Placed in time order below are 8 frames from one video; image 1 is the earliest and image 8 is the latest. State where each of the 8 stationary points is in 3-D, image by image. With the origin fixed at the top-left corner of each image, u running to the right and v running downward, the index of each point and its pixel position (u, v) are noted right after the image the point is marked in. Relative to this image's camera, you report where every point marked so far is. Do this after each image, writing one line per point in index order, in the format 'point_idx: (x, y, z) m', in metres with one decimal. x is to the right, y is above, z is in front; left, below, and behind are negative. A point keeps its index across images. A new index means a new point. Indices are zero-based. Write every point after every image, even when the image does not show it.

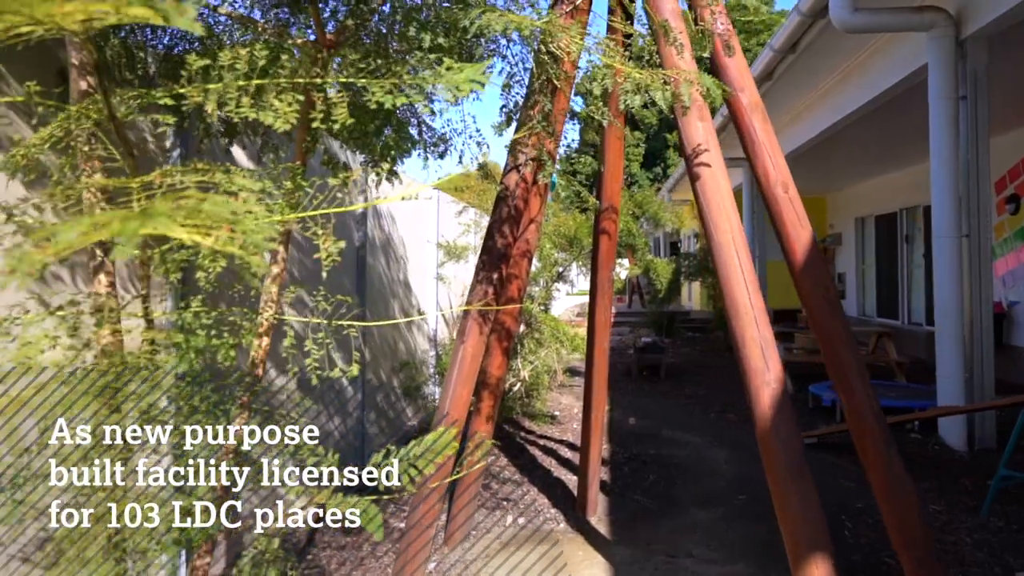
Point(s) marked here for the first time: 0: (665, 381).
0: (+1.7, -1.1, +9.8) m
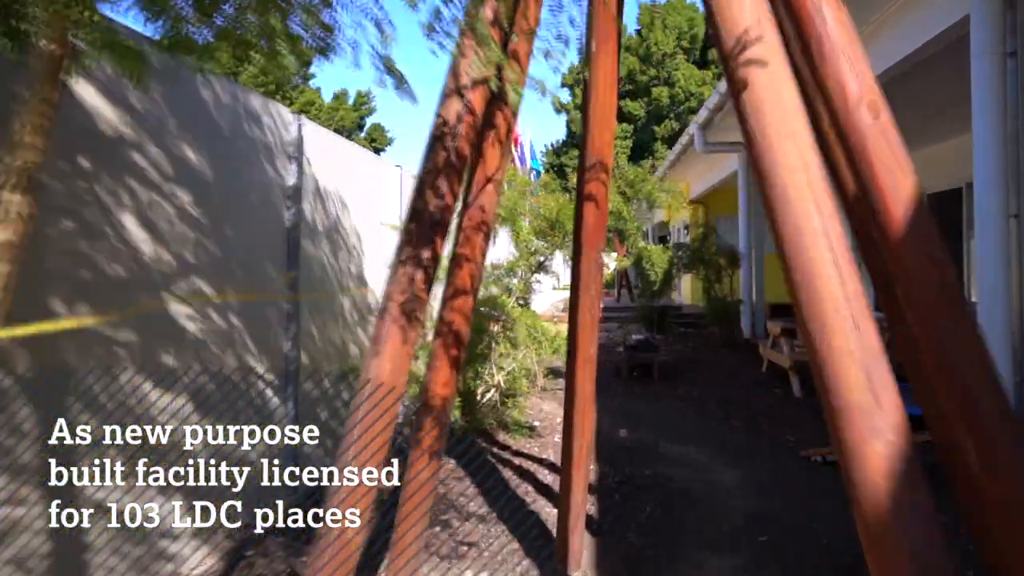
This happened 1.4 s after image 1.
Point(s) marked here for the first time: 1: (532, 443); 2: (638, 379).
0: (+1.4, -1.0, +9.0) m
1: (+0.1, -1.1, +6.0) m
2: (+1.3, -1.0, +9.2) m
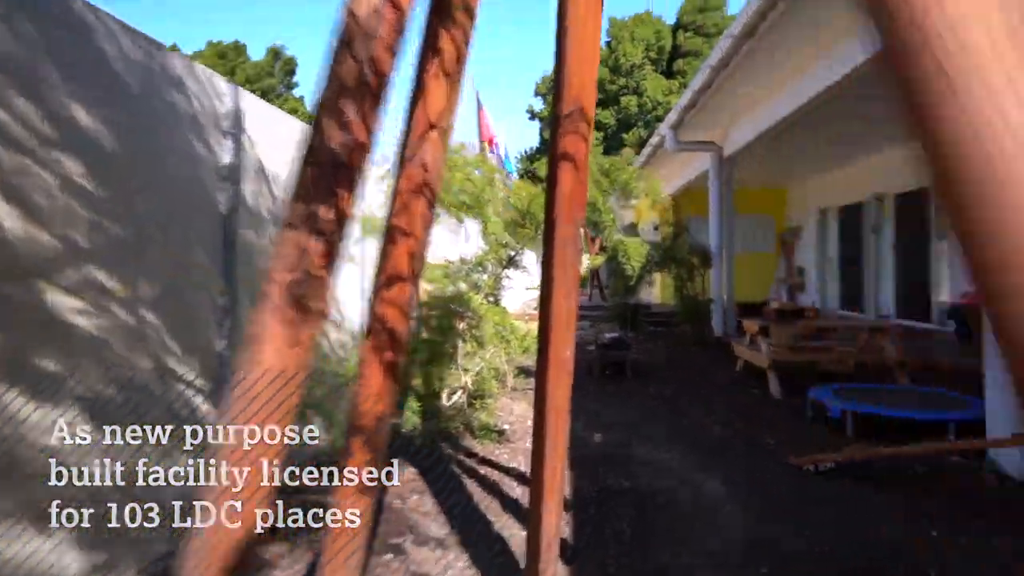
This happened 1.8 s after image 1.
0: (+1.1, -0.9, +8.5) m
1: (-0.1, -1.0, +5.5) m
2: (+1.0, -0.9, +8.7) m
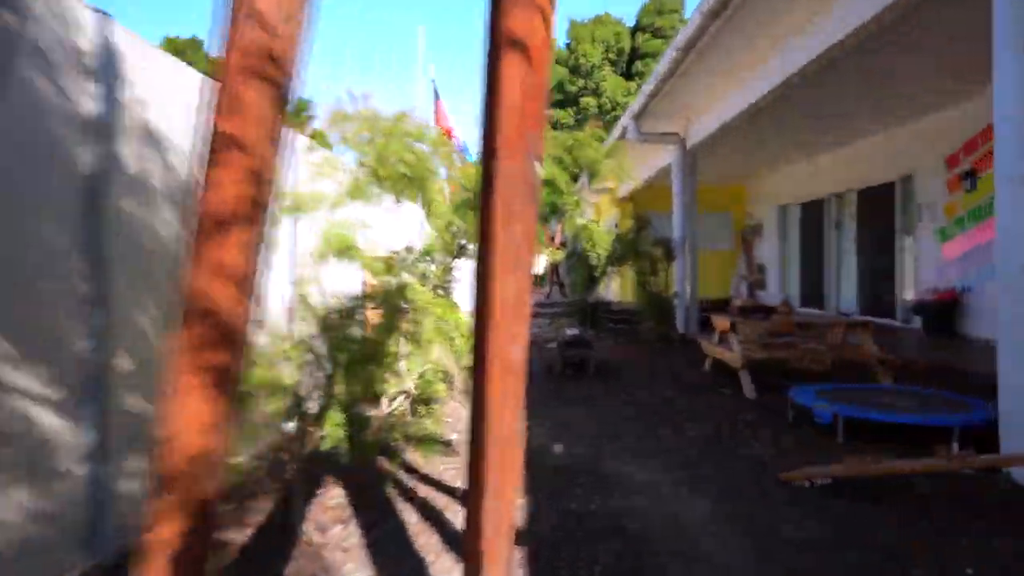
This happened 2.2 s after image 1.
0: (+0.7, -0.9, +7.9) m
1: (-0.4, -1.0, +4.8) m
2: (+0.6, -0.9, +8.1) m
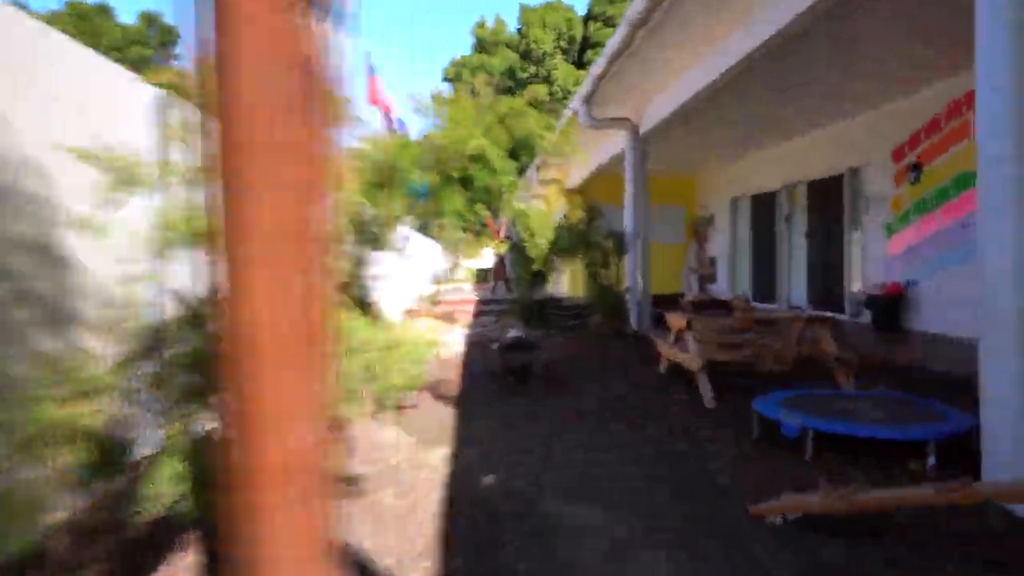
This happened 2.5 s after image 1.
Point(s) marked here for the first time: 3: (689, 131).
0: (+0.1, -0.8, +7.0) m
1: (-0.7, -1.0, +3.8) m
2: (0.0, -0.8, +7.2) m
3: (+2.6, +2.3, +12.8) m
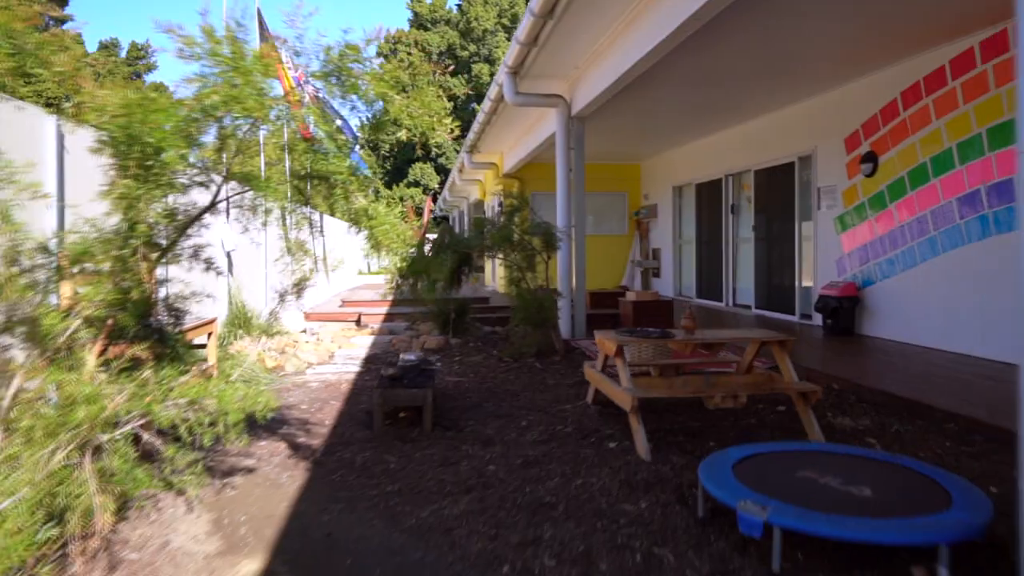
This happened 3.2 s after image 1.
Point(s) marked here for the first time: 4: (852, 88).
0: (-0.6, -0.9, +5.5) m
1: (-1.3, -1.1, +2.3) m
2: (-0.7, -0.9, +5.7) m
3: (+1.6, +2.4, +11.4) m
4: (+3.5, +2.1, +8.8) m
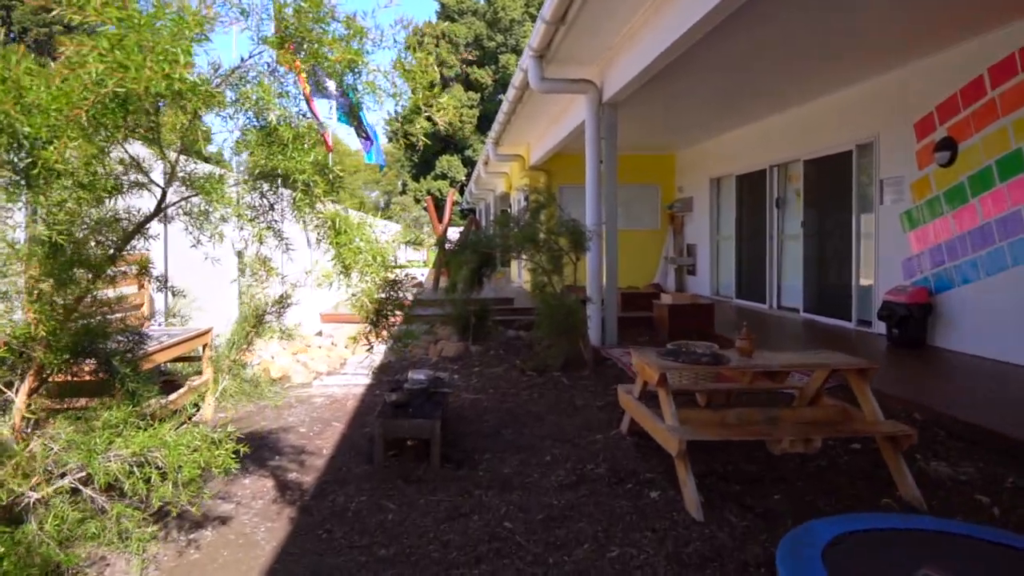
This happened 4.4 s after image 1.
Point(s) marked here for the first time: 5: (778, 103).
0: (-0.4, -1.0, +4.7) m
1: (-1.2, -1.2, +1.6) m
2: (-0.6, -1.0, +4.9) m
3: (+1.9, +2.3, +10.6) m
4: (+3.8, +2.0, +7.9) m
5: (+3.4, +2.4, +11.0) m
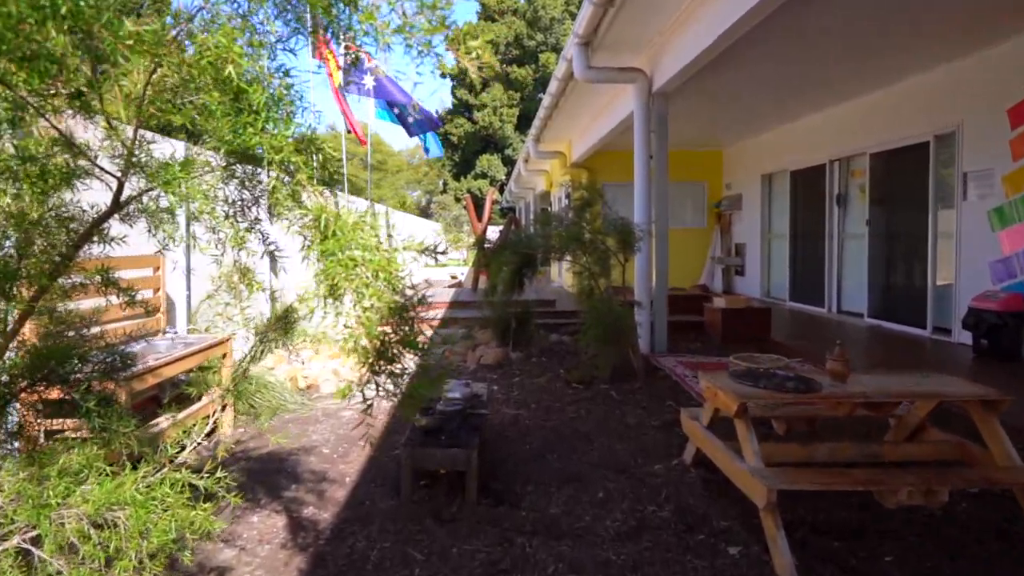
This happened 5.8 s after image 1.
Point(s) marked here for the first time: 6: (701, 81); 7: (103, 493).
0: (-0.2, -1.1, +4.1) m
1: (-1.1, -1.3, +0.9) m
2: (-0.3, -1.0, +4.3) m
3: (+2.4, +2.3, +9.8) m
4: (+4.1, +2.0, +7.0) m
5: (+3.9, +2.3, +10.1) m
6: (+2.1, +2.3, +9.3) m
7: (-1.2, -0.6, +2.6) m
